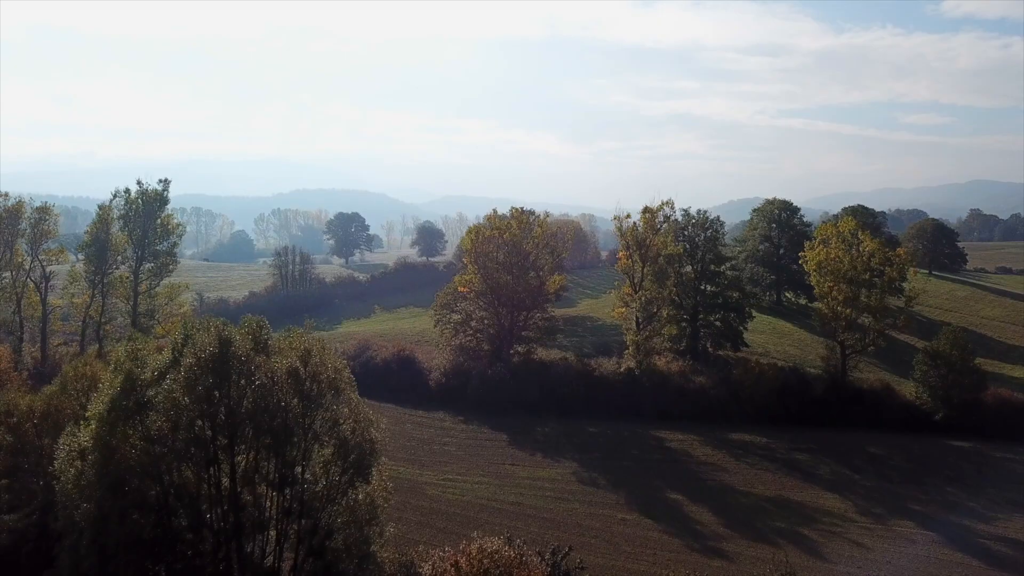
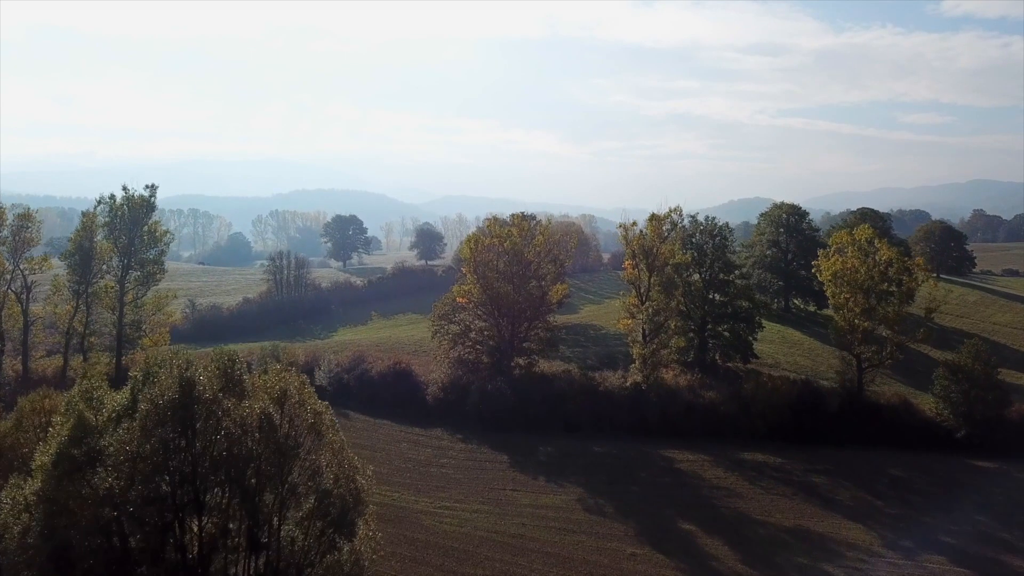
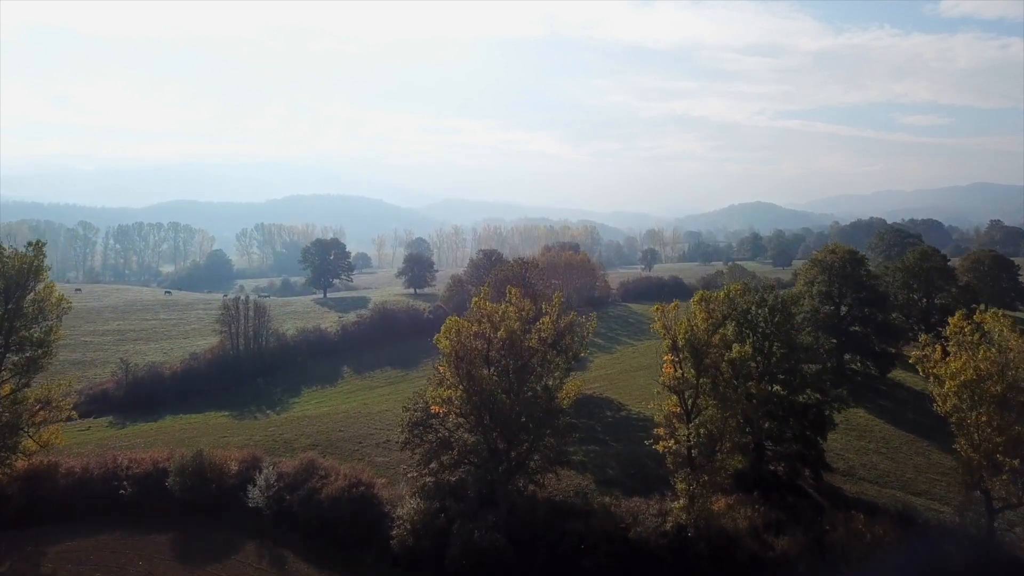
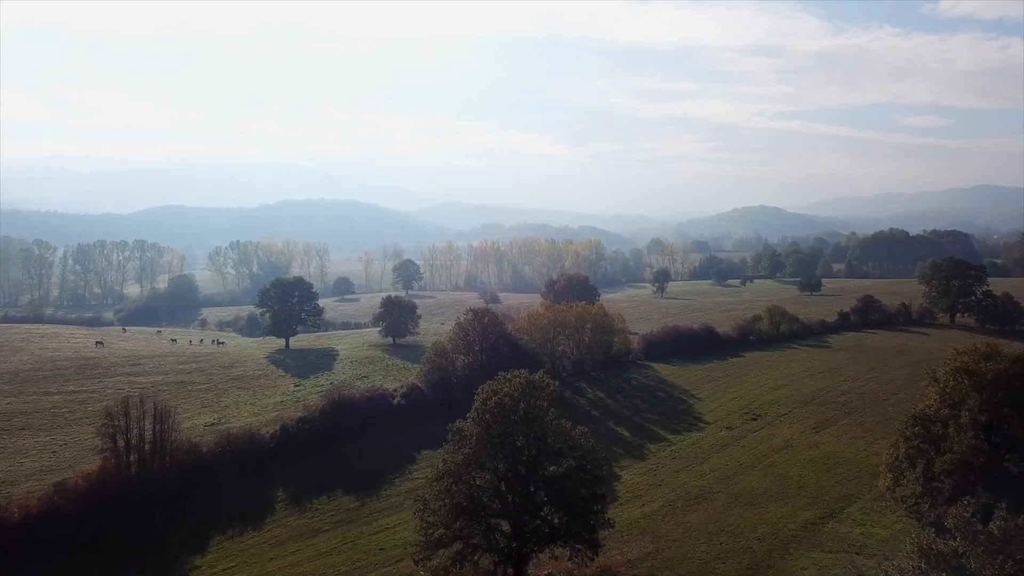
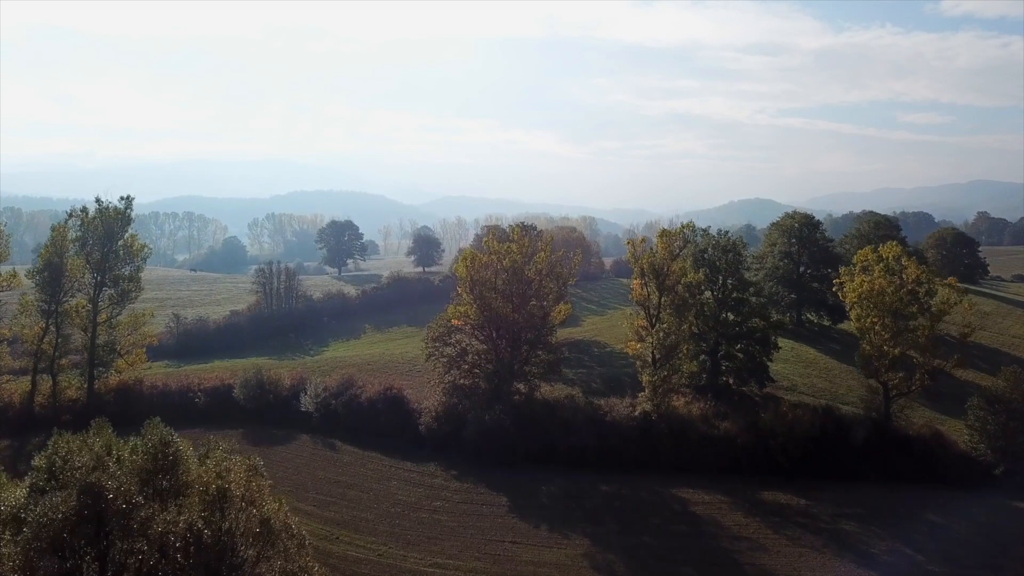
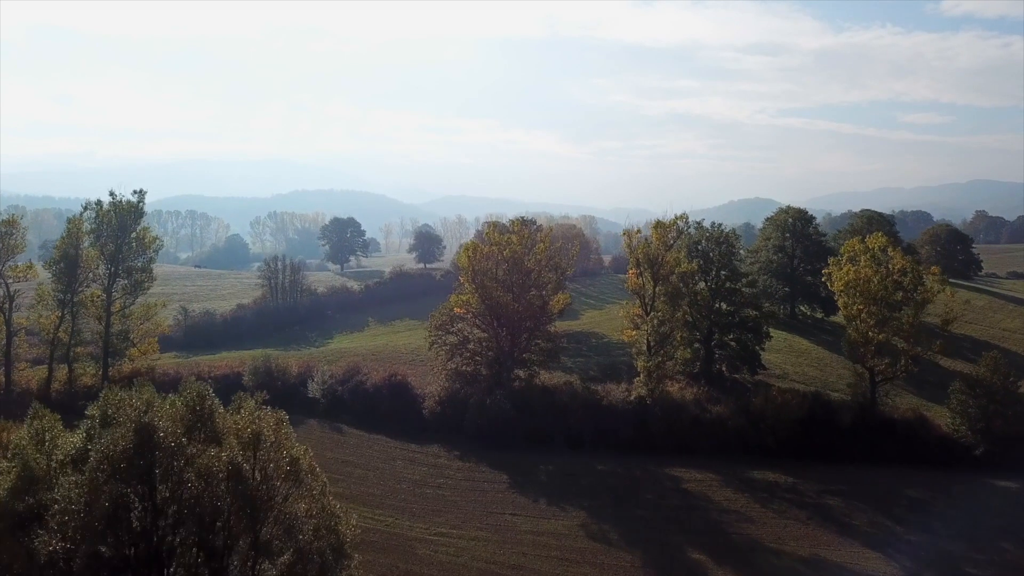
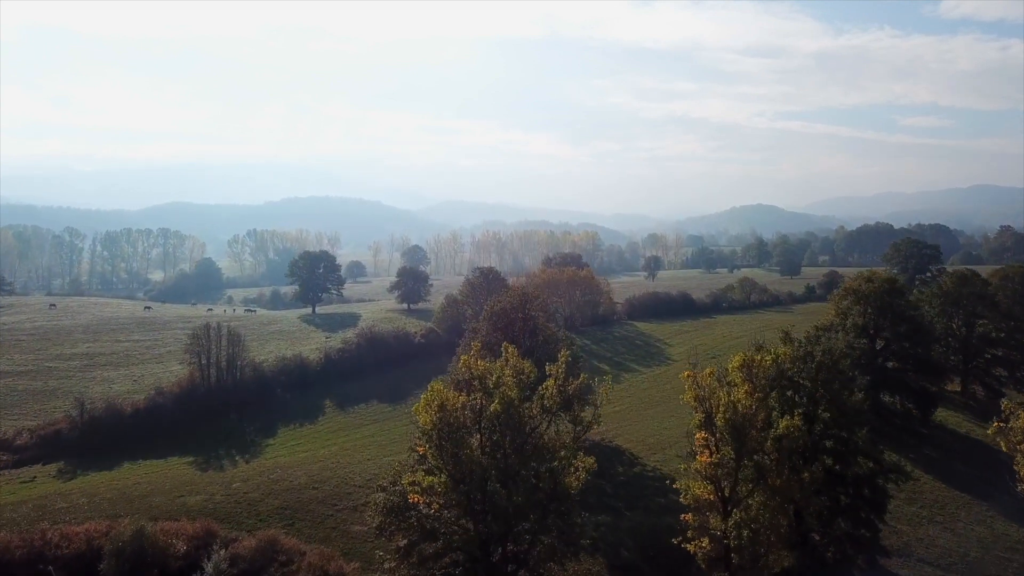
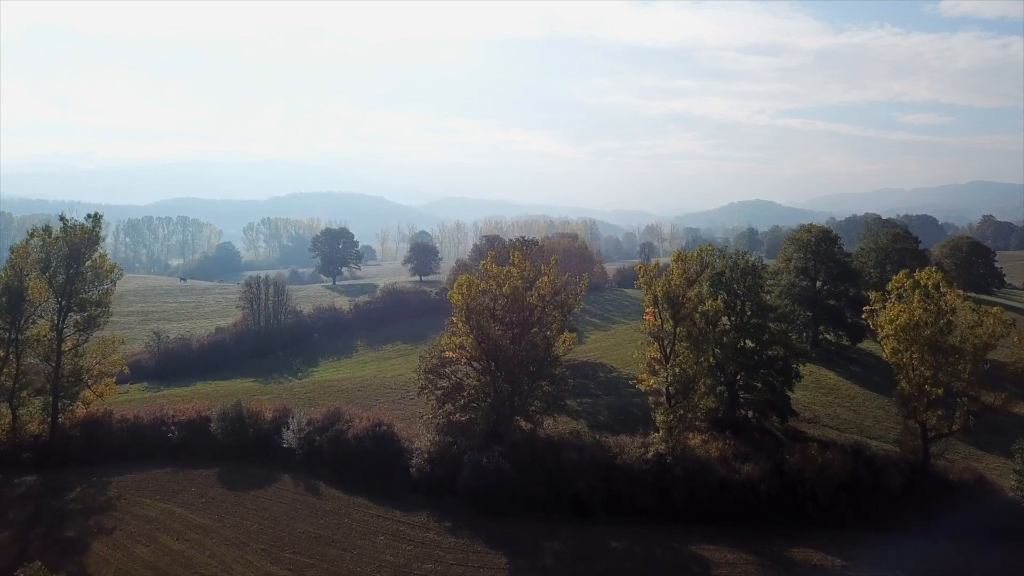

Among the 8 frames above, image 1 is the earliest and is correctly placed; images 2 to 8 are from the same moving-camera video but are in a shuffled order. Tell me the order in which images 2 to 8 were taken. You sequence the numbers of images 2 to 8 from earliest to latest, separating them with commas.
2, 6, 5, 8, 3, 7, 4
